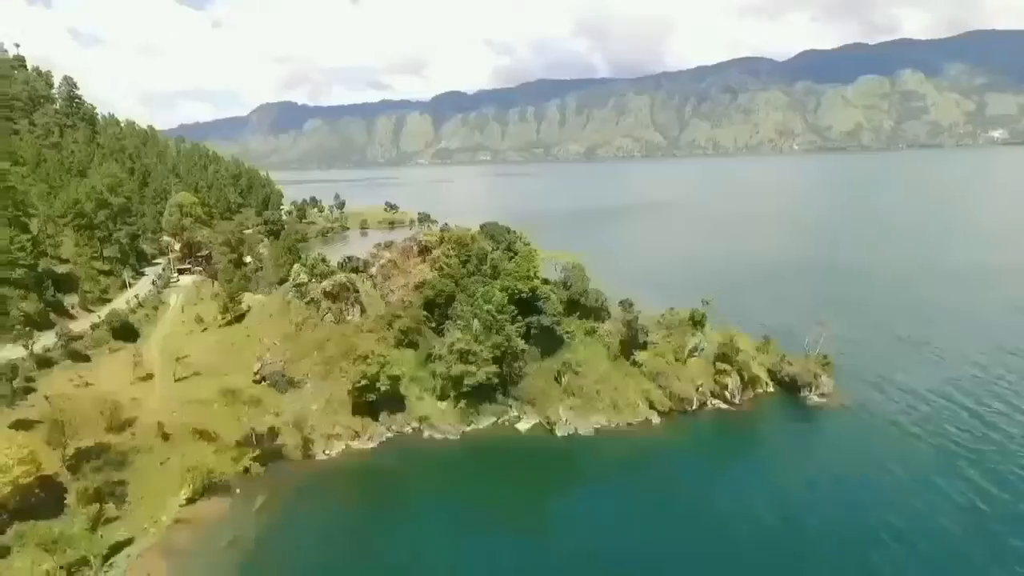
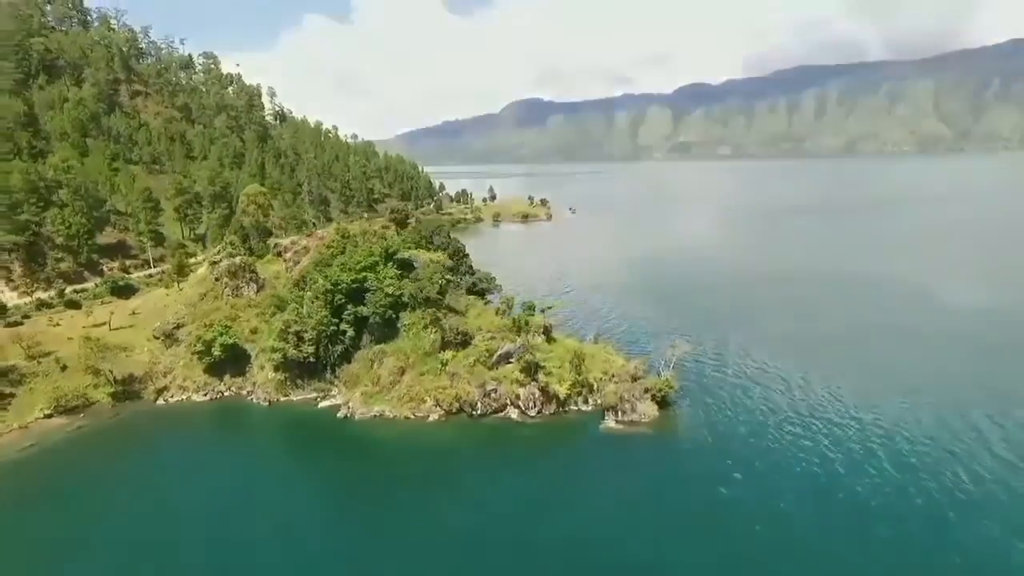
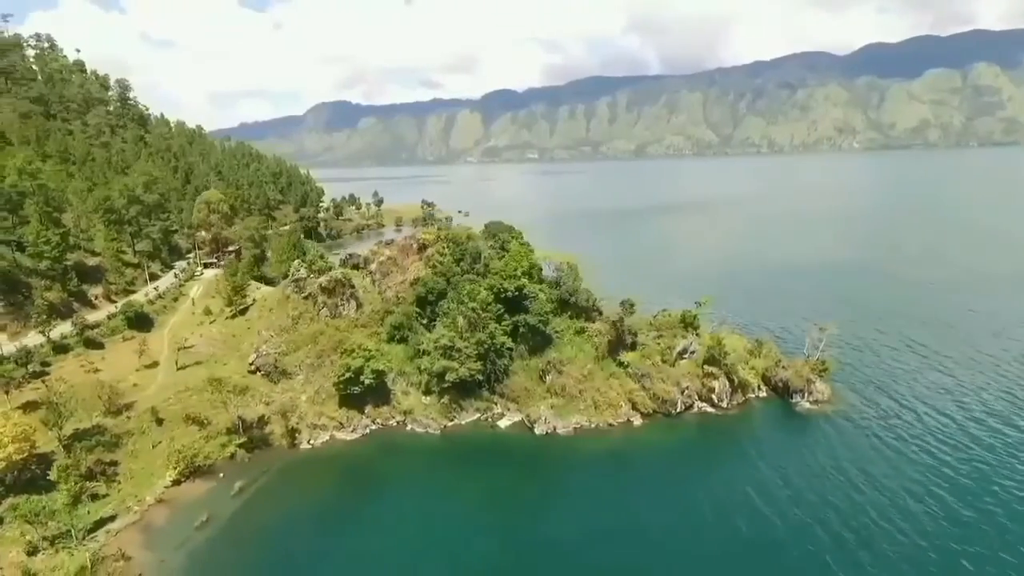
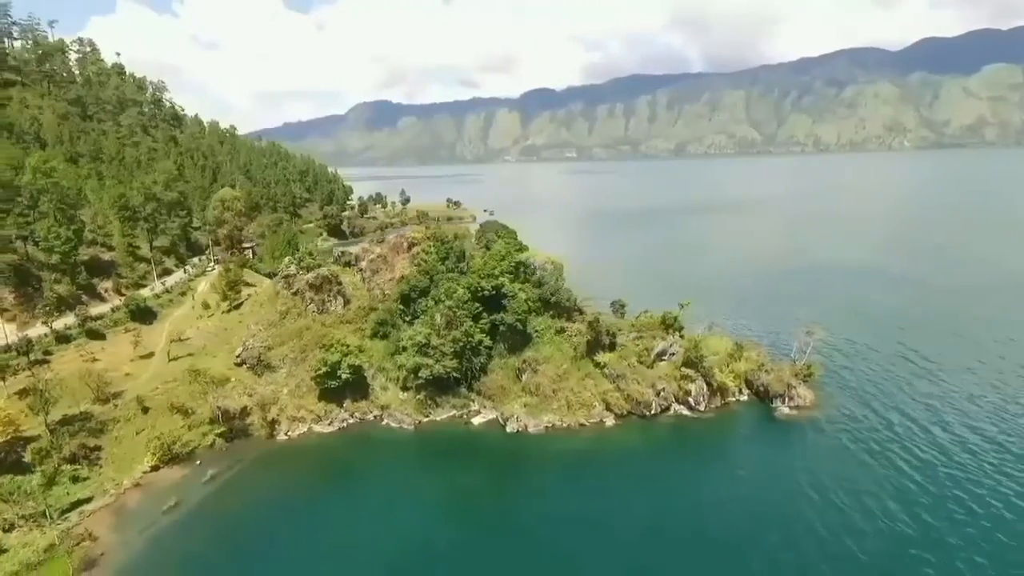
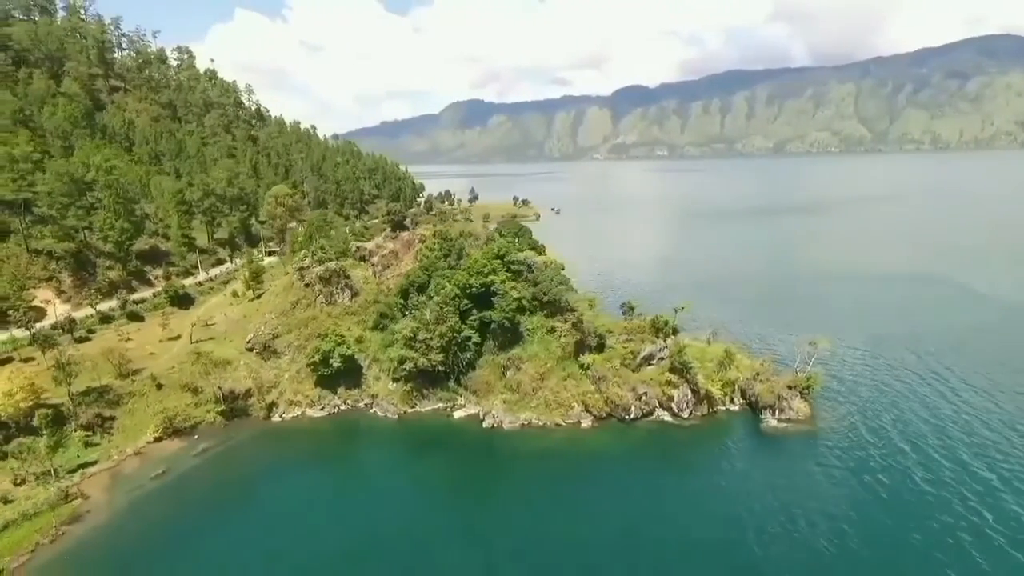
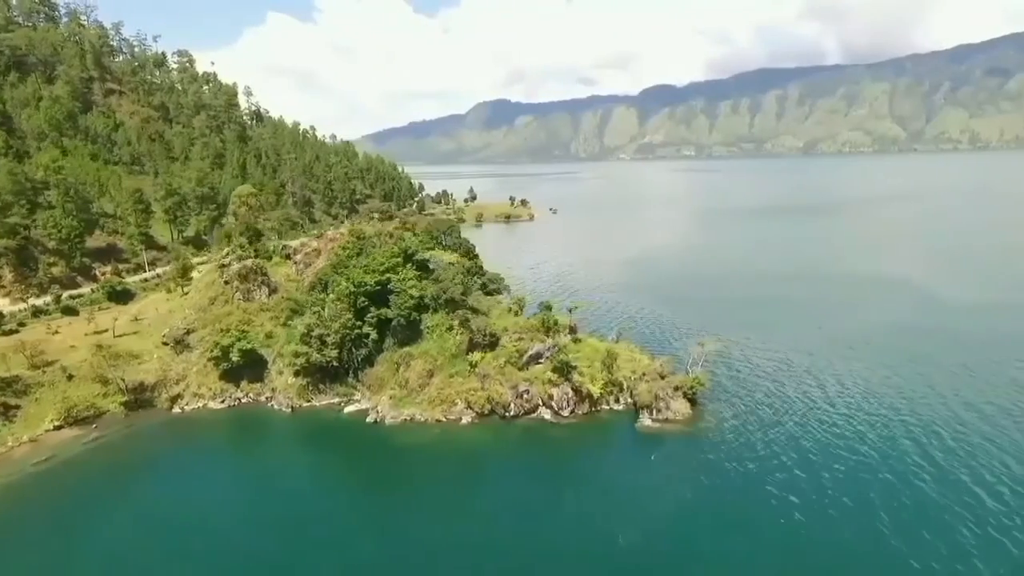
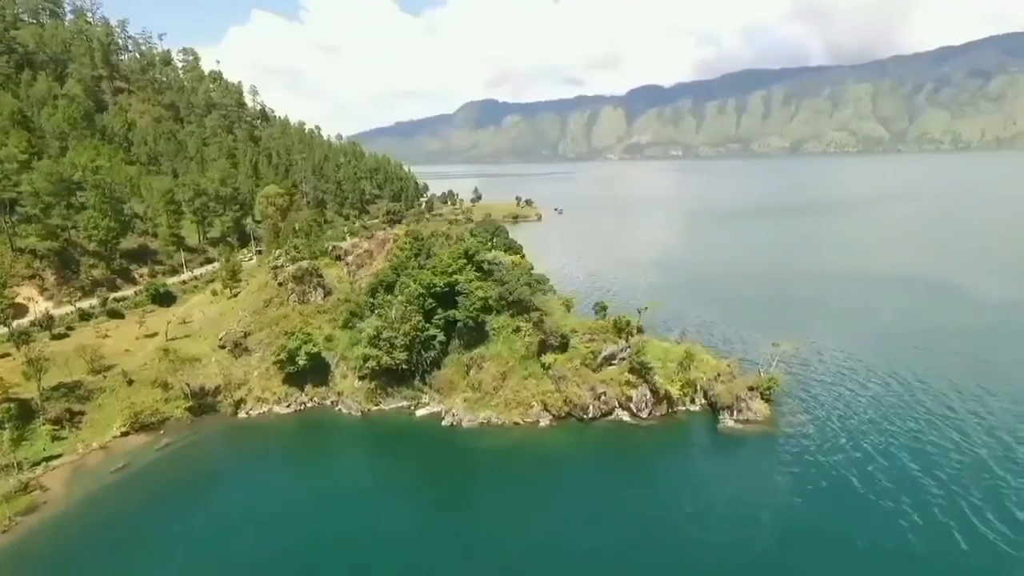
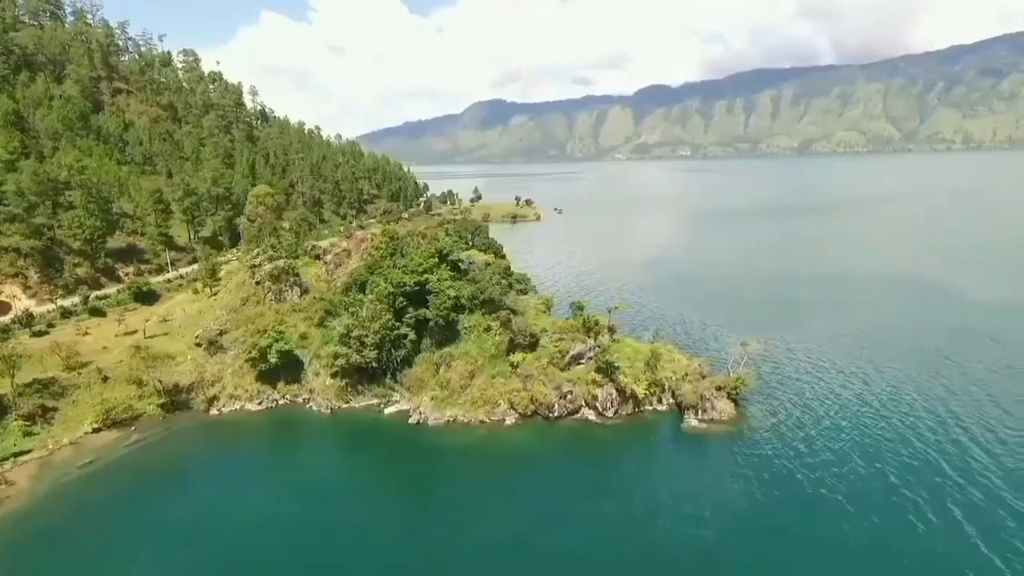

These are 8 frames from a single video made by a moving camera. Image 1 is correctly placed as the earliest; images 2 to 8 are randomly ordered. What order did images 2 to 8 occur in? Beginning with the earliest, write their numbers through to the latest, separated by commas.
3, 4, 5, 7, 8, 6, 2
